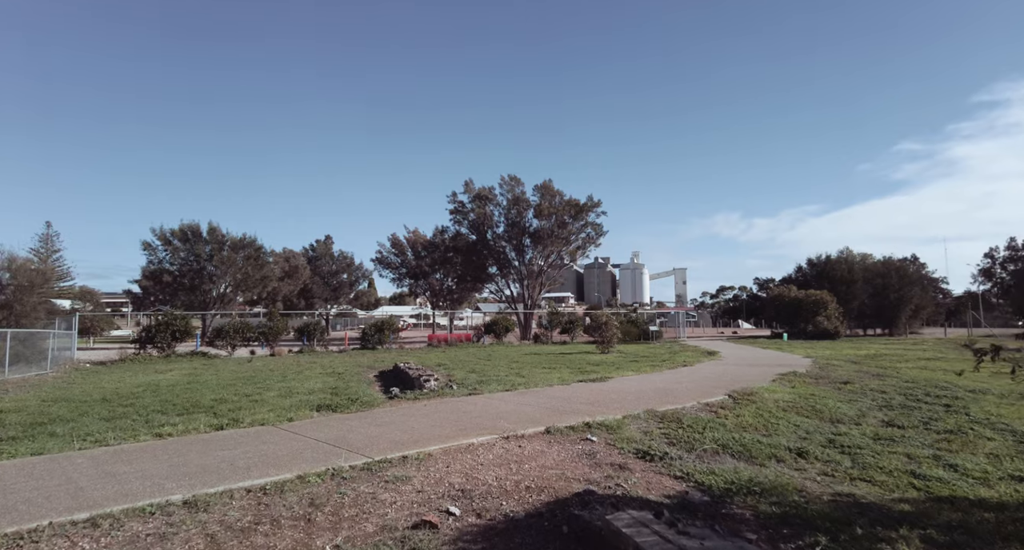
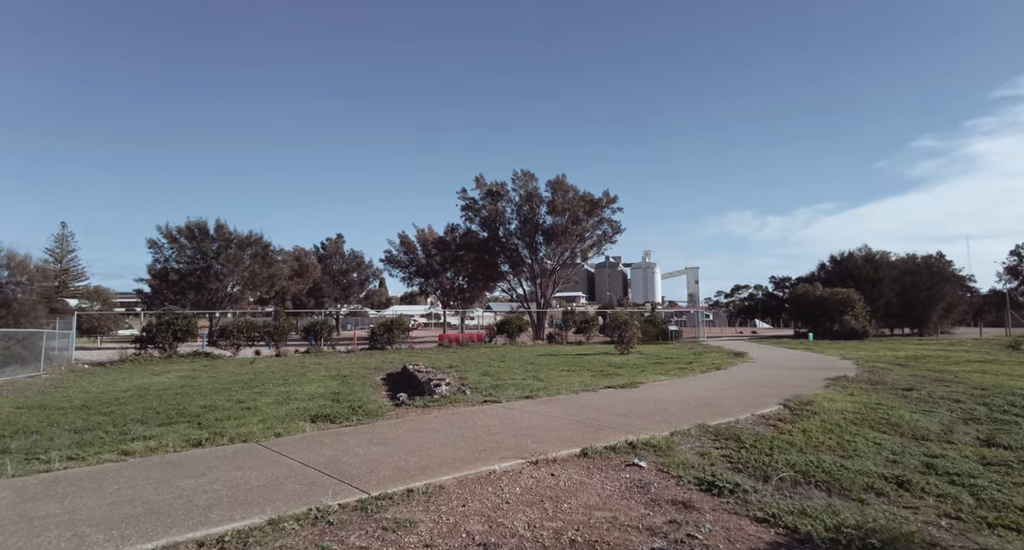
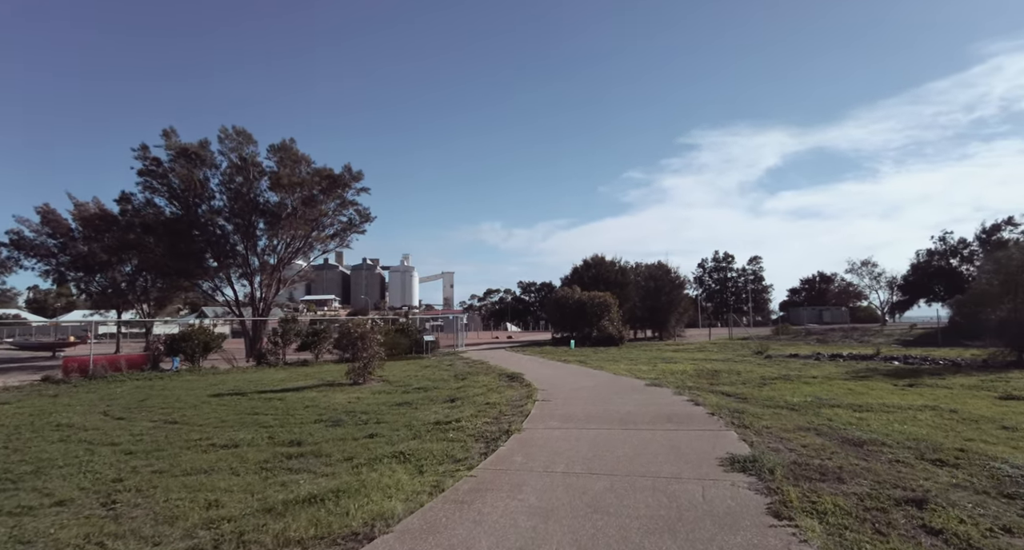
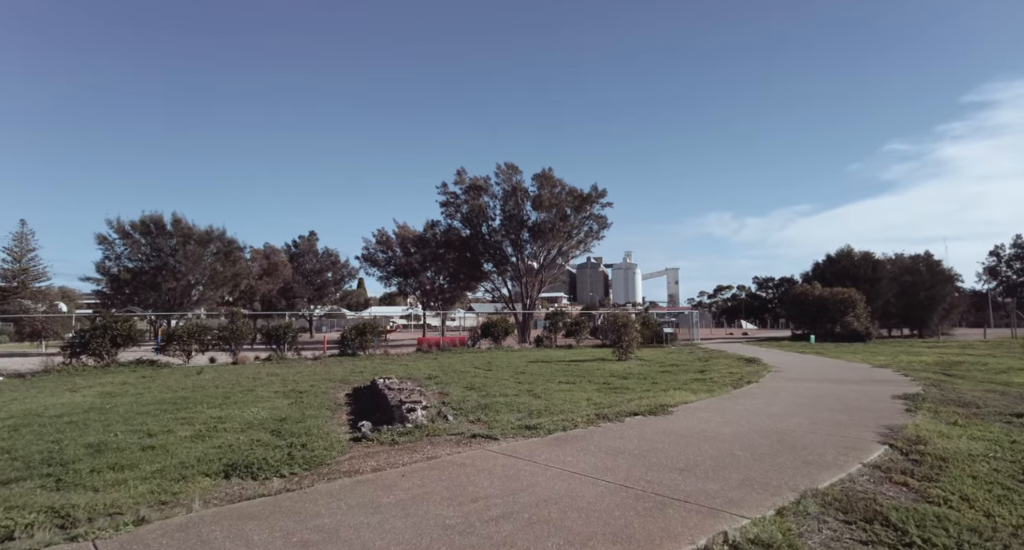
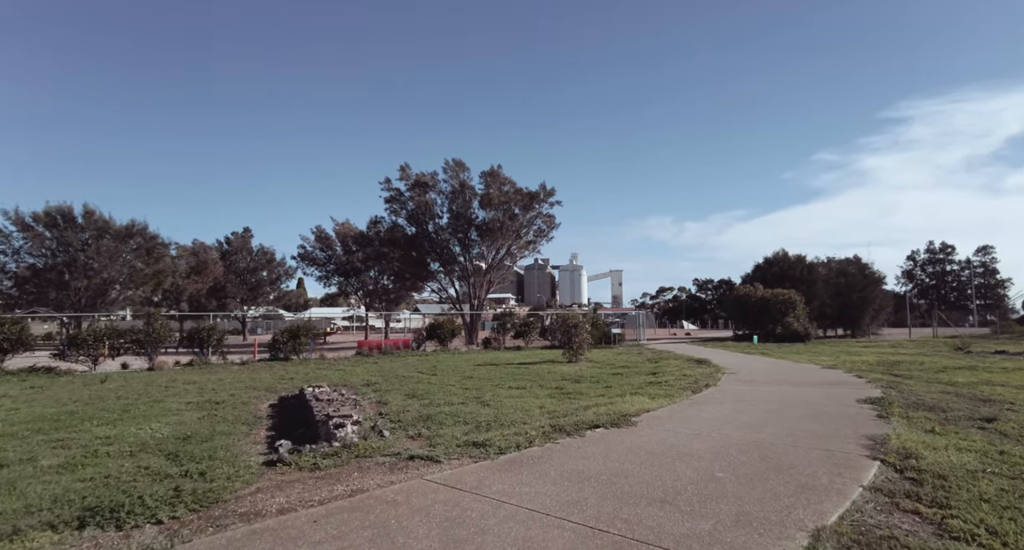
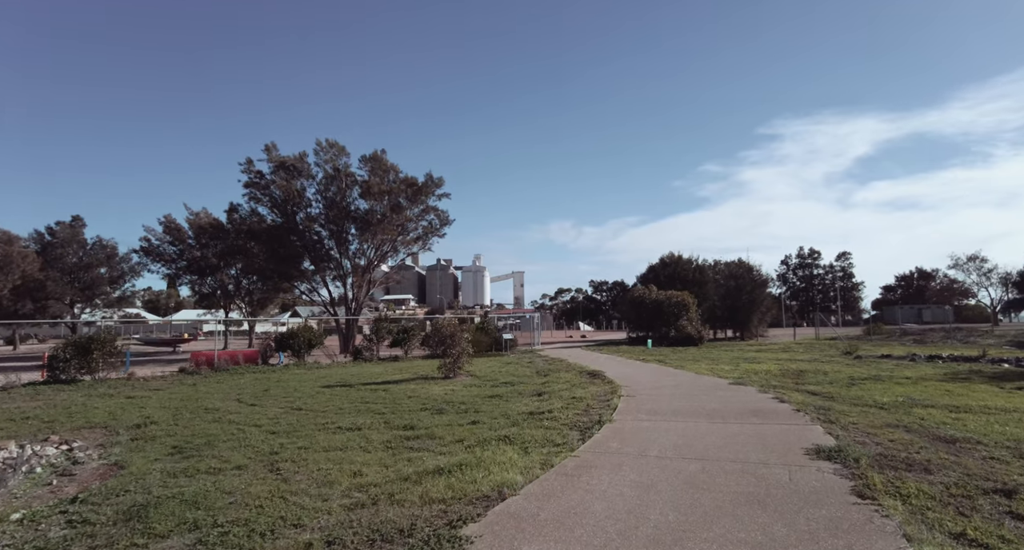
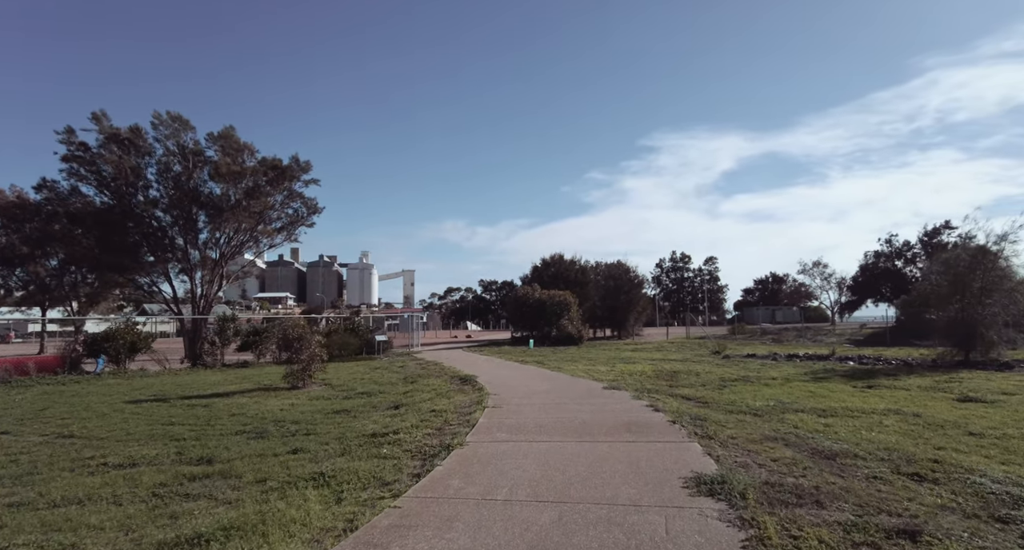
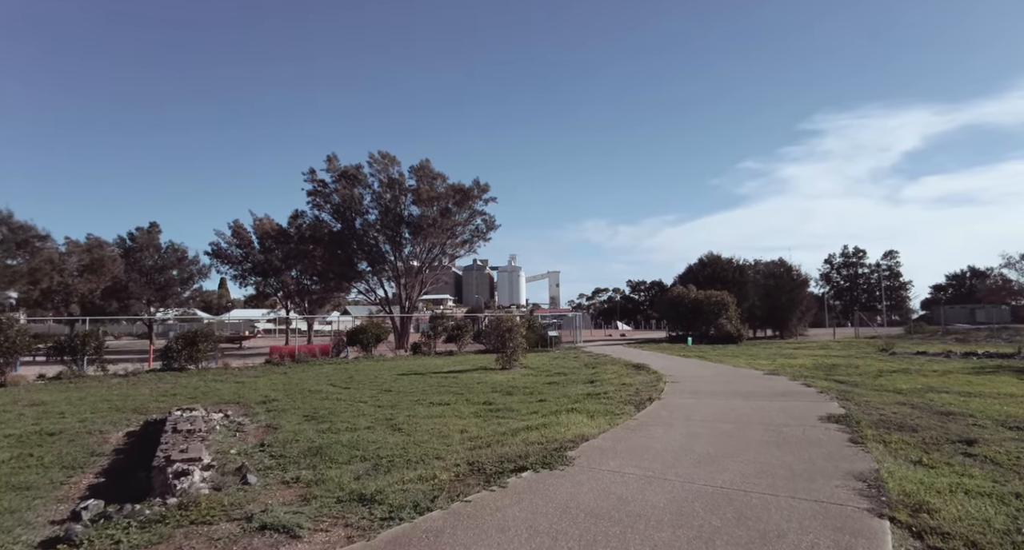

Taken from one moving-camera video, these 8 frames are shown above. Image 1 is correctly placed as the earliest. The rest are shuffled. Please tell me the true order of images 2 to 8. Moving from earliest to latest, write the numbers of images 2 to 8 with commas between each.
2, 4, 5, 8, 6, 3, 7
